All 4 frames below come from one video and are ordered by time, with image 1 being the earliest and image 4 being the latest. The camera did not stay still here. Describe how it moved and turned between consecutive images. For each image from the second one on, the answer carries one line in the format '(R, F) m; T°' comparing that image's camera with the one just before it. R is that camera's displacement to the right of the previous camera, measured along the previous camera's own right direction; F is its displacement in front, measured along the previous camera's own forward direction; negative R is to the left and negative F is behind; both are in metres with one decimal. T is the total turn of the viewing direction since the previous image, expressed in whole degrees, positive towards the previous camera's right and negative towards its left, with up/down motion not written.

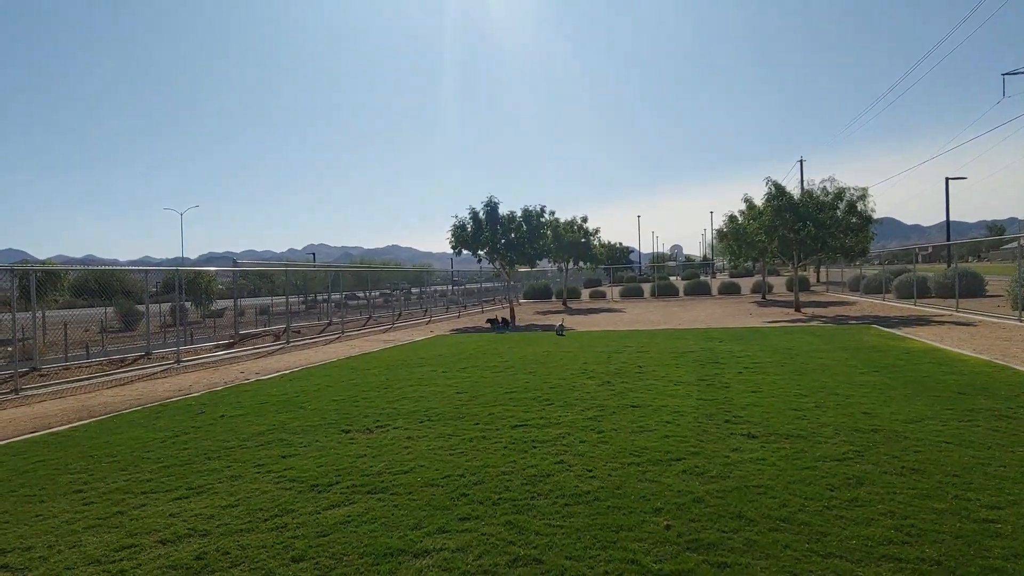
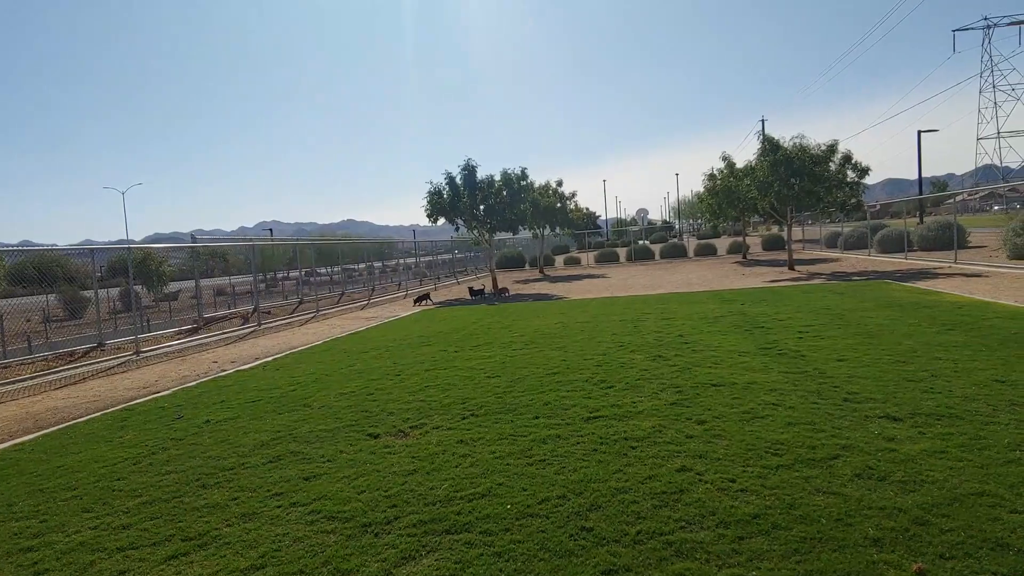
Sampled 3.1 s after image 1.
(-0.8, +1.3) m; +4°
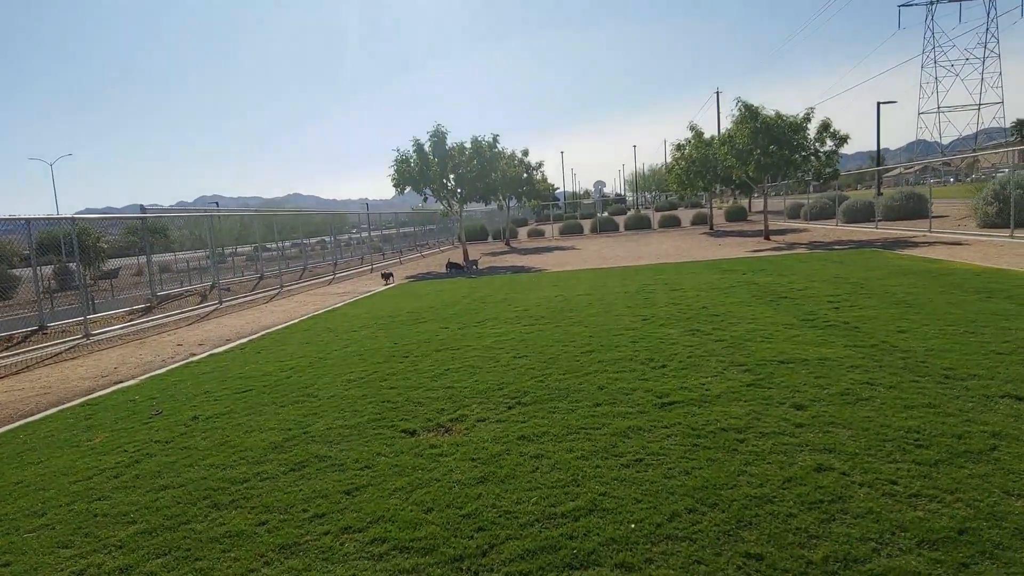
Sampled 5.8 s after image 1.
(-0.7, +0.8) m; +4°
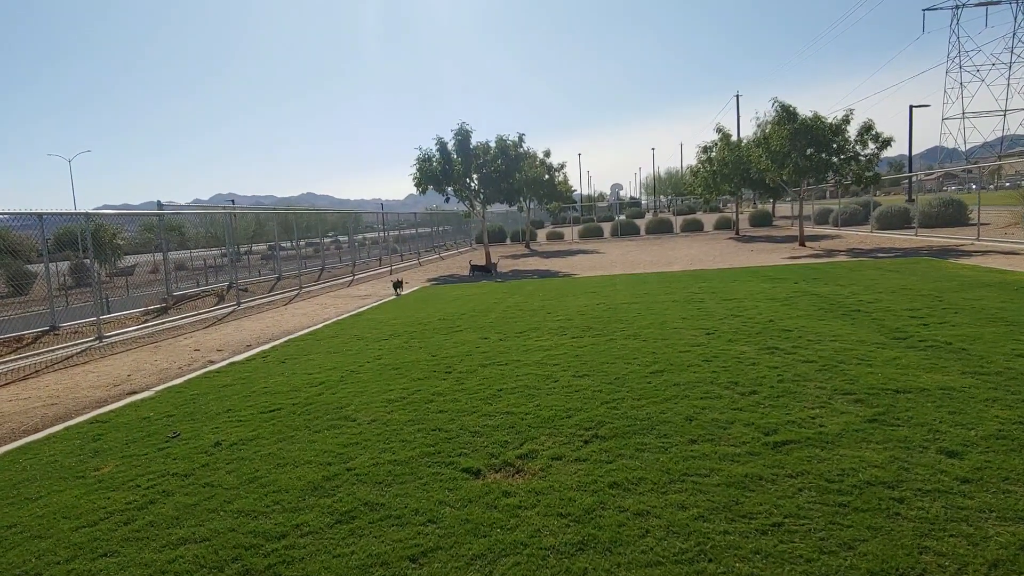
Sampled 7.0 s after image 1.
(-0.4, +0.7) m; -1°
